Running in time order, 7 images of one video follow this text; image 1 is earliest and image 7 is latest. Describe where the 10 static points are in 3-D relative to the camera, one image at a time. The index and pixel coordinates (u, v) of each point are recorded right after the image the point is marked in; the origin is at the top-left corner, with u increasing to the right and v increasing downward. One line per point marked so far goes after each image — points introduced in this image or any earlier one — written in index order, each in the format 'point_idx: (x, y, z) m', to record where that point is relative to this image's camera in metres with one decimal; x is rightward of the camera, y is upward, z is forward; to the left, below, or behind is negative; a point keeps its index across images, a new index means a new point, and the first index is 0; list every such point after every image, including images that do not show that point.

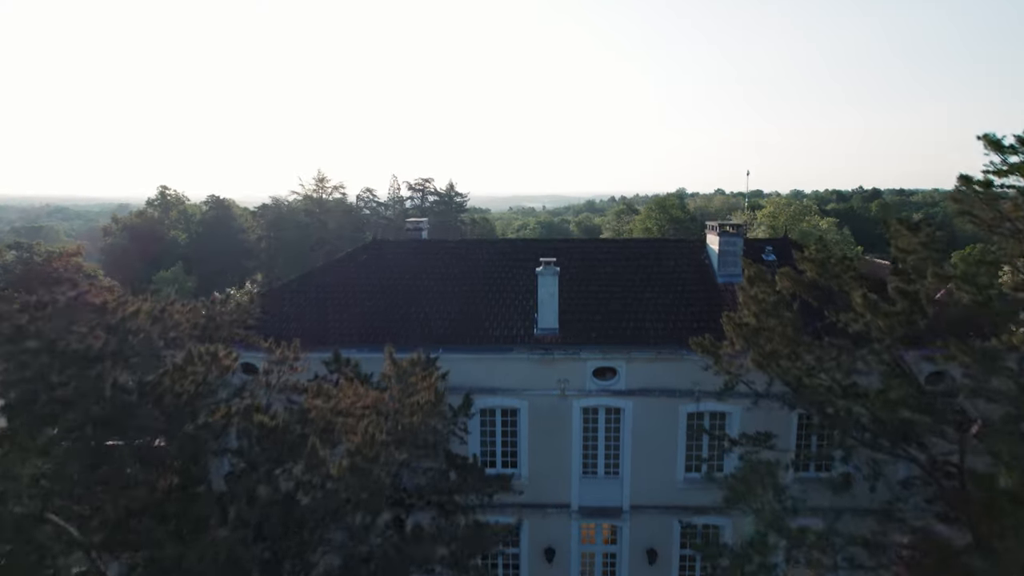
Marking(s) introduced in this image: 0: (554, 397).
0: (+0.8, -2.0, +11.1) m
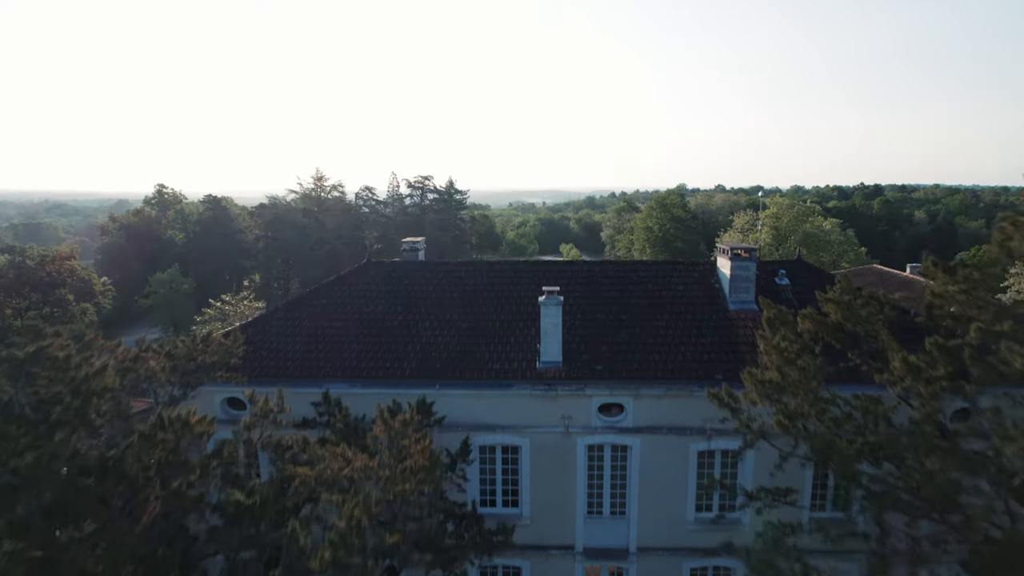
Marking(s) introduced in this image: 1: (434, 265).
0: (+0.8, -2.6, +10.5) m
1: (-1.8, +0.5, +13.2) m
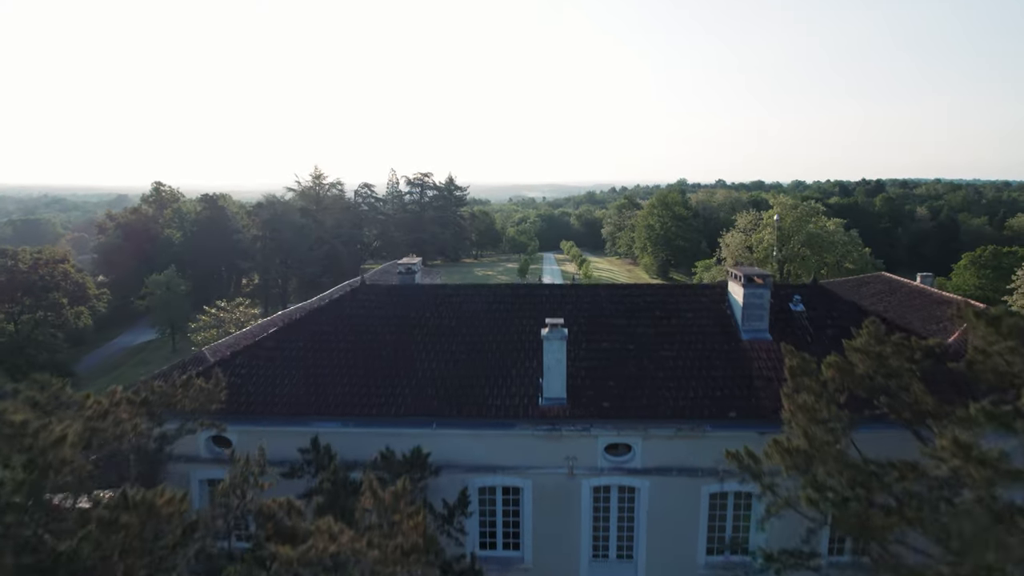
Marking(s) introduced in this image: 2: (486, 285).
0: (+0.8, -3.1, +10.0) m
1: (-1.7, 0.0, +12.6) m
2: (-0.5, +0.1, +12.6) m
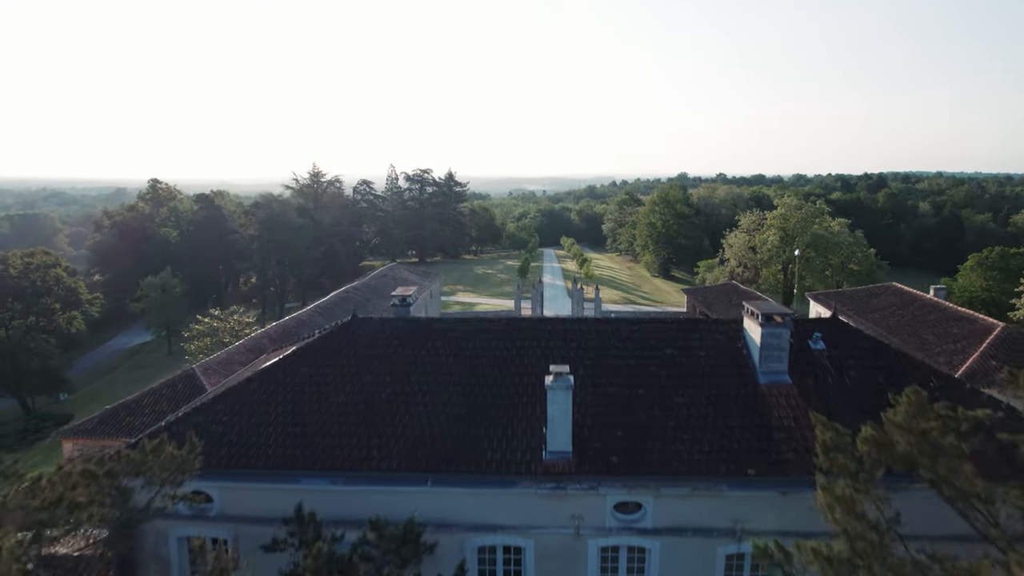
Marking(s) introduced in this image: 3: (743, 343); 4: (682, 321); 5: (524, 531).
0: (+0.8, -3.8, +9.2) m
1: (-1.7, -0.7, +11.8) m
2: (-0.5, -0.6, +11.9) m
3: (+4.4, -1.0, +11.2) m
4: (+3.3, -0.7, +11.6) m
5: (+0.2, -3.8, +9.2) m
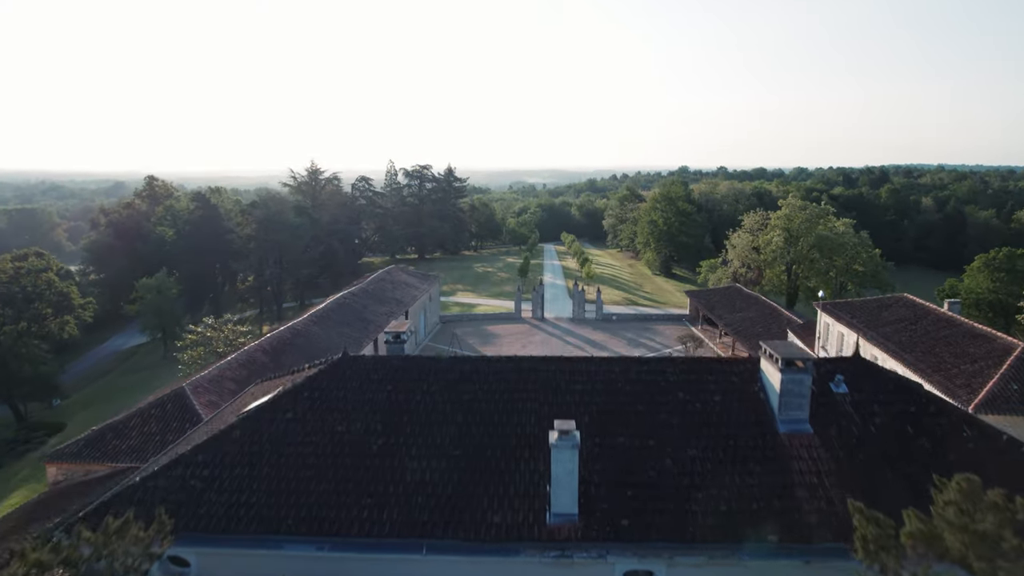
0: (+0.9, -4.6, +8.5) m
1: (-1.7, -1.4, +11.1) m
2: (-0.5, -1.3, +11.1) m
3: (+4.4, -1.7, +10.5) m
4: (+3.3, -1.3, +10.9) m
5: (+0.2, -4.5, +8.5) m
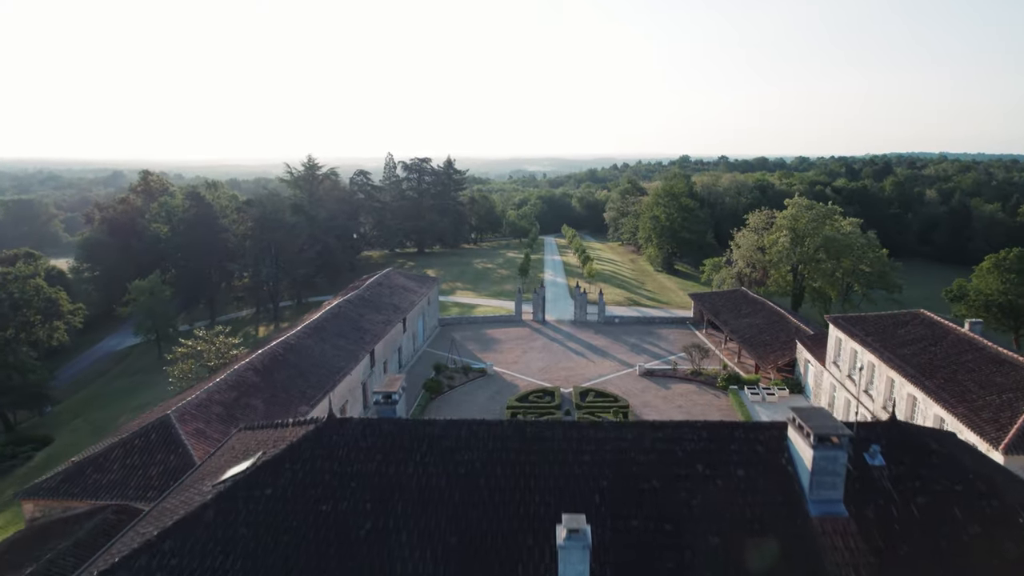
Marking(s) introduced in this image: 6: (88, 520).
0: (+0.9, -5.6, +7.6) m
1: (-1.7, -2.3, +10.1) m
2: (-0.5, -2.3, +10.1) m
3: (+4.4, -2.7, +9.5) m
4: (+3.4, -2.3, +9.9) m
5: (+0.2, -5.5, +7.6) m
6: (-12.3, -6.7, +17.1) m
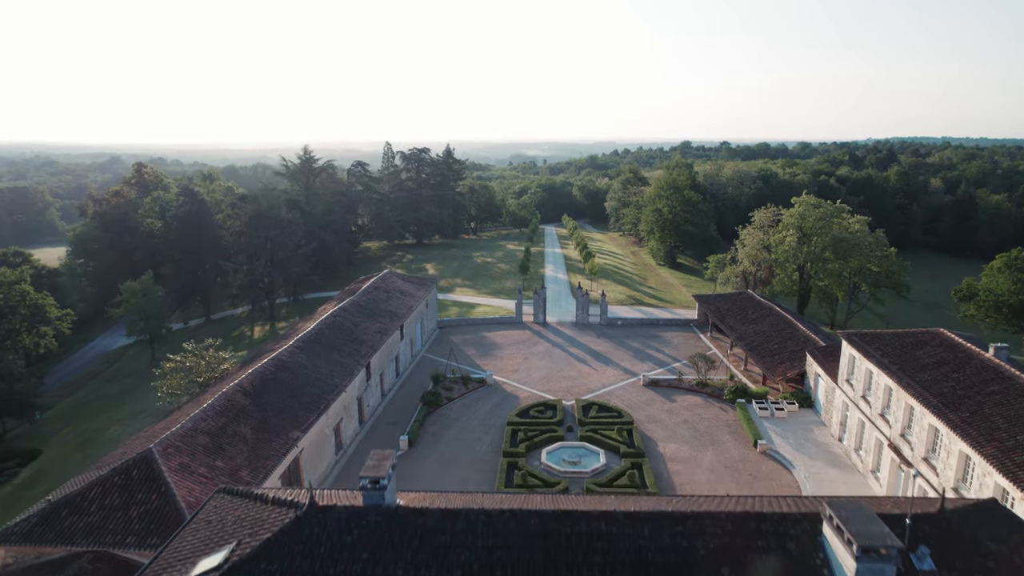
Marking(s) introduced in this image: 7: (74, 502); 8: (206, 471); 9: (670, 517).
0: (+0.9, -6.8, +6.6) m
1: (-1.6, -3.5, +9.0) m
2: (-0.4, -3.4, +9.0) m
3: (+4.4, -3.8, +8.4) m
4: (+3.4, -3.4, +8.8) m
5: (+0.3, -6.7, +6.6) m
6: (-12.2, -7.6, +16.2) m
7: (-12.9, -6.3, +17.5) m
8: (-9.9, -5.9, +19.2) m
9: (+2.1, -3.5, +8.9) m
